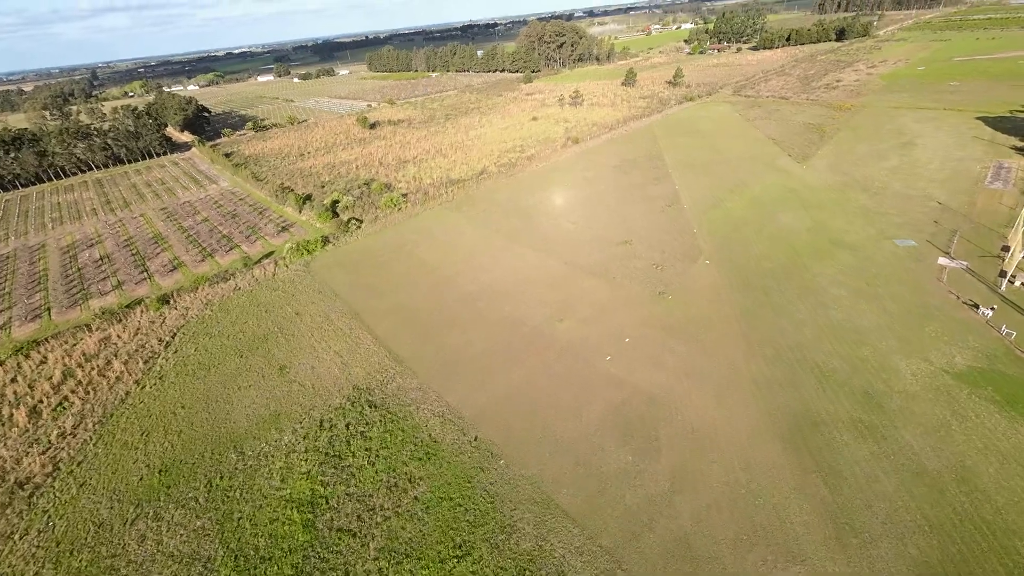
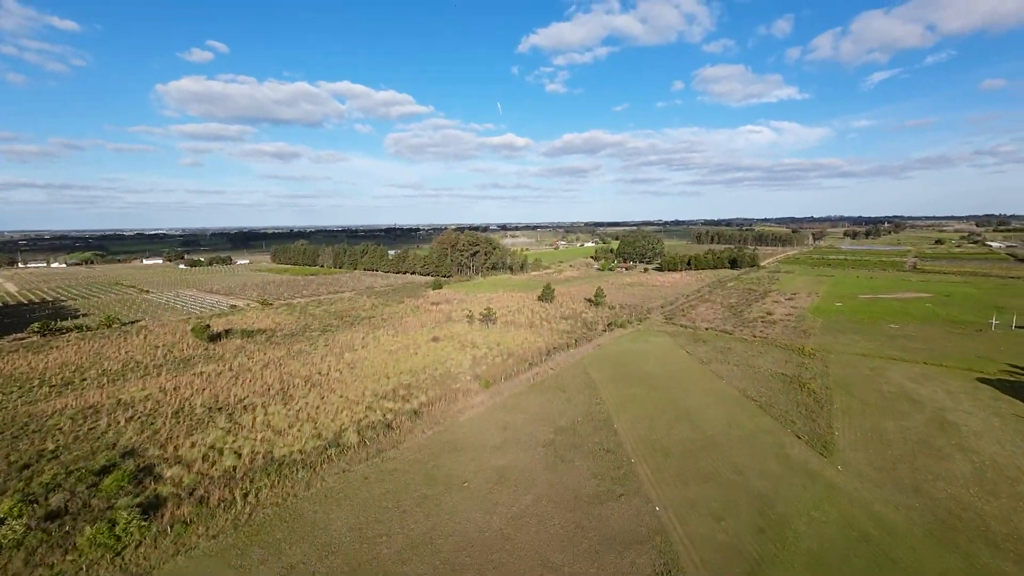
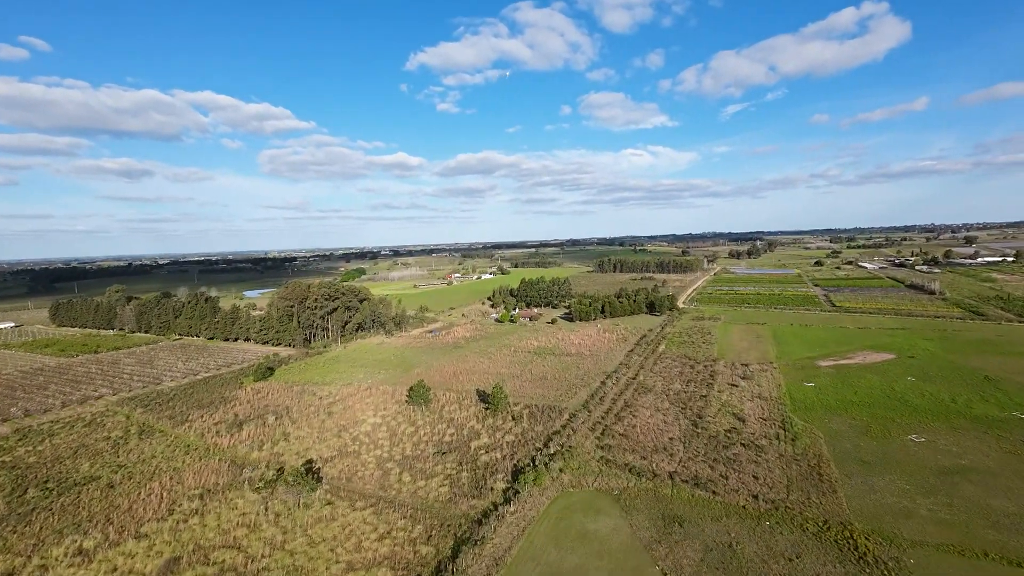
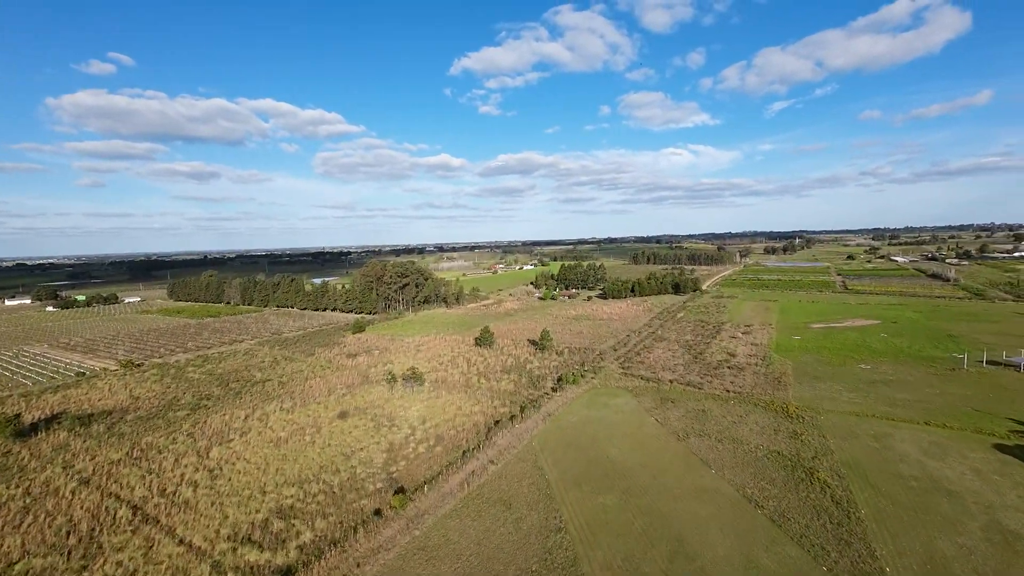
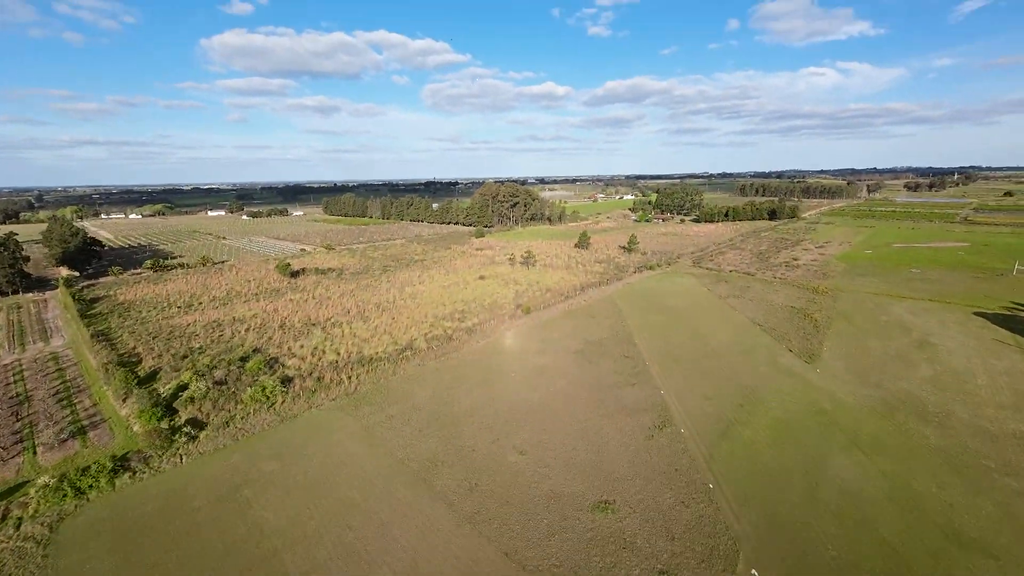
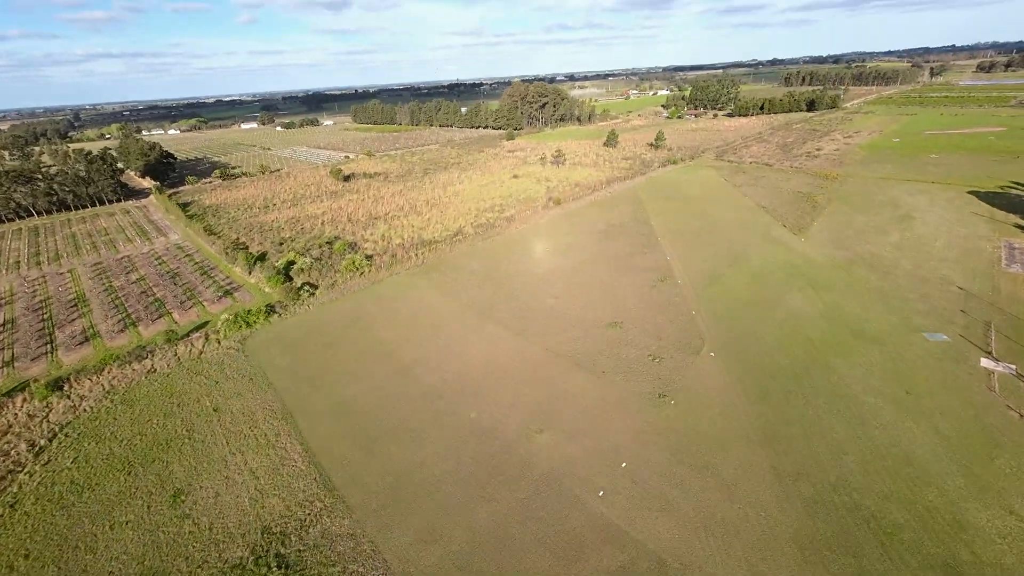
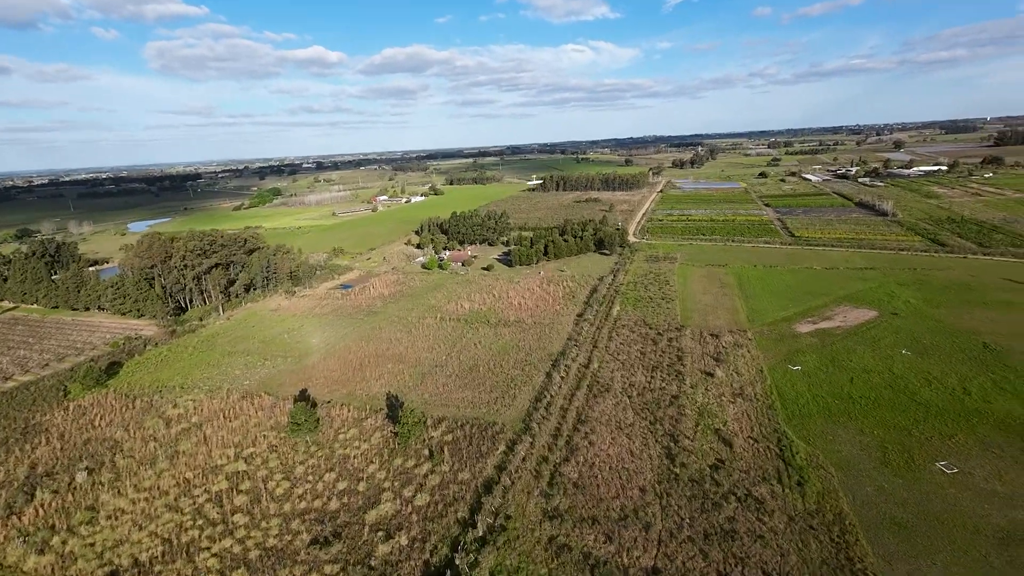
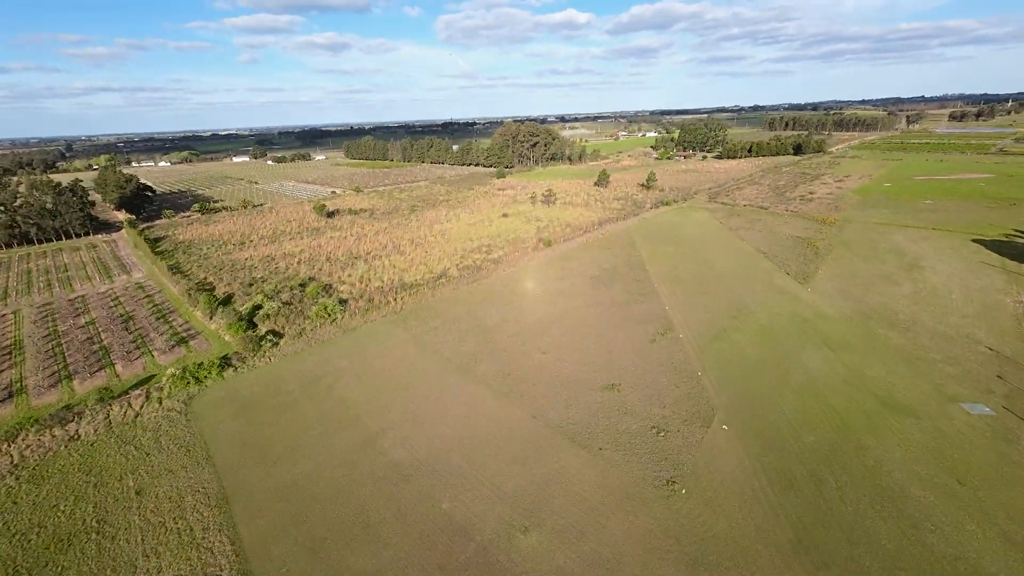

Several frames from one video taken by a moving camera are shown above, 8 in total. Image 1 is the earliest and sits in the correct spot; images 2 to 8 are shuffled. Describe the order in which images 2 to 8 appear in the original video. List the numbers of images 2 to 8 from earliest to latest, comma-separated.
6, 8, 5, 2, 4, 3, 7
